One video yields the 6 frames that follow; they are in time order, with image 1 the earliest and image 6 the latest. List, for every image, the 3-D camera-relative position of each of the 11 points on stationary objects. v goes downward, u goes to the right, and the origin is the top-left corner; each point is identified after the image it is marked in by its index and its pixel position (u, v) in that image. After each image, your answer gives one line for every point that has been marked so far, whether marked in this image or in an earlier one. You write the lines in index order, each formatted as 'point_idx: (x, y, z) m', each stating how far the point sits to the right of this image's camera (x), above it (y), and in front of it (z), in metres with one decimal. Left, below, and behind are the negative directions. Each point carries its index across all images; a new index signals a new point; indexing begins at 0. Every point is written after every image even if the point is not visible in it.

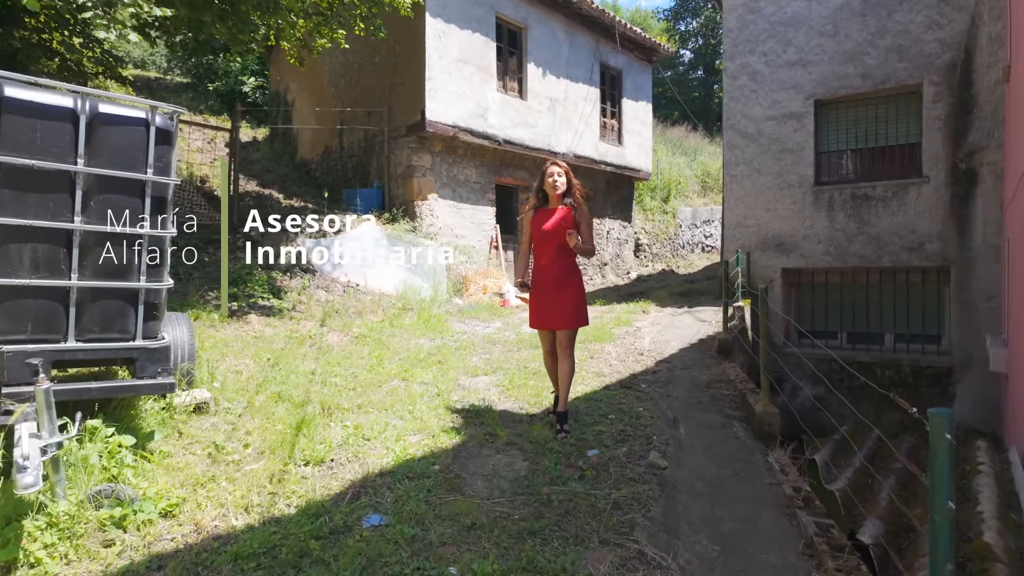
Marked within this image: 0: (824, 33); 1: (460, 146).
0: (+3.8, +3.2, +7.6) m
1: (-0.8, +2.2, +9.5) m
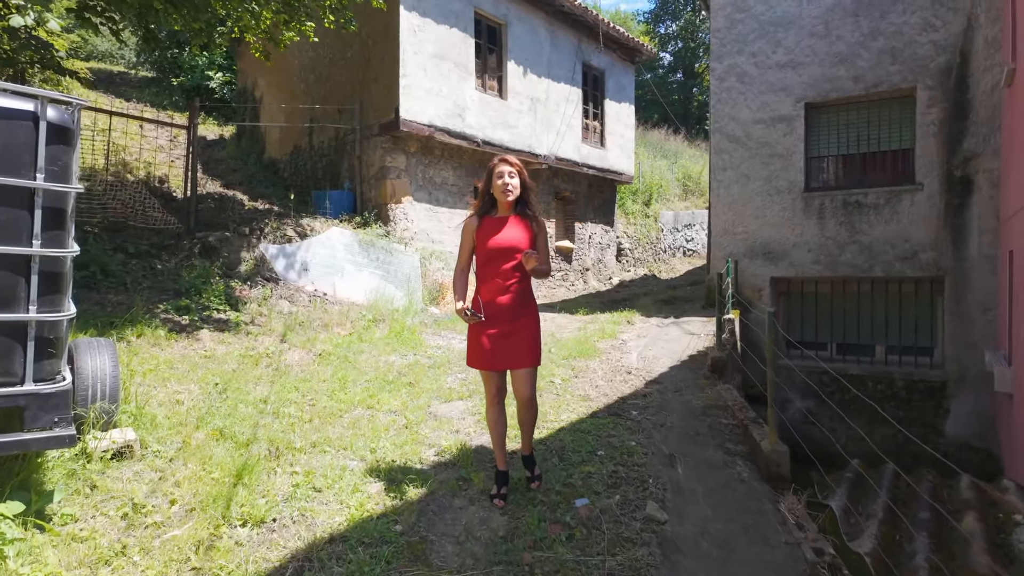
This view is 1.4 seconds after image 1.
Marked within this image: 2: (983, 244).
0: (+3.6, +3.0, +7.3) m
1: (-1.1, +2.1, +9.1) m
2: (+4.8, +0.5, +6.3) m
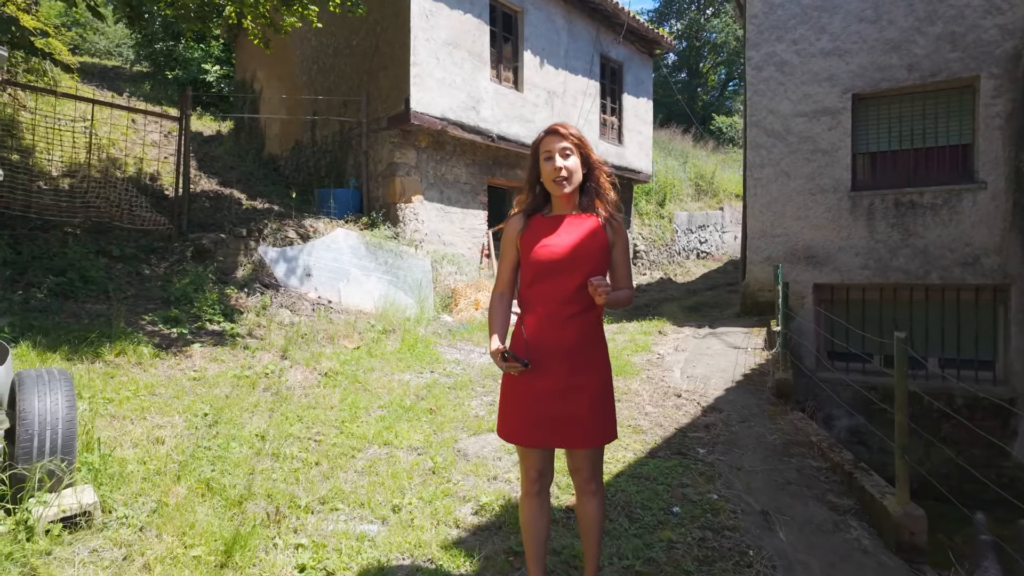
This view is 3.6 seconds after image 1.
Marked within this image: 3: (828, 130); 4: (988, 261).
0: (+3.8, +3.0, +6.6) m
1: (-0.9, +2.0, +8.4) m
2: (+5.0, +0.4, +5.6) m
3: (+3.5, +1.8, +6.8) m
4: (+4.8, +0.3, +6.1) m
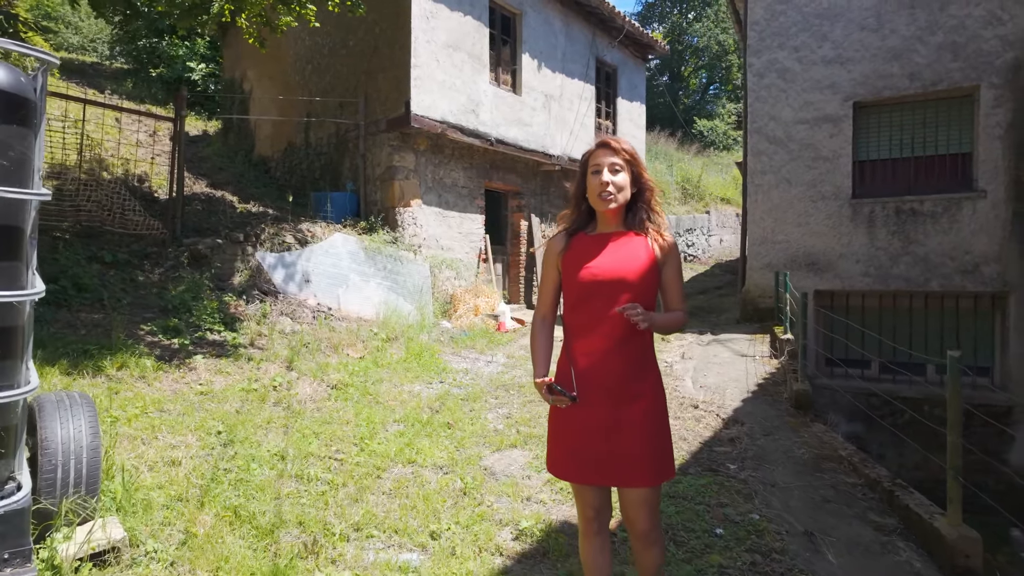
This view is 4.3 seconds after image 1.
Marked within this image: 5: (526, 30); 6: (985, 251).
0: (+3.9, +2.9, +6.7) m
1: (-0.9, +2.0, +8.3) m
2: (+5.1, +0.3, +5.7) m
3: (+3.6, +1.7, +6.8) m
4: (+4.8, +0.2, +6.2) m
5: (+0.2, +3.9, +9.1) m
6: (+4.8, +0.4, +6.2) m
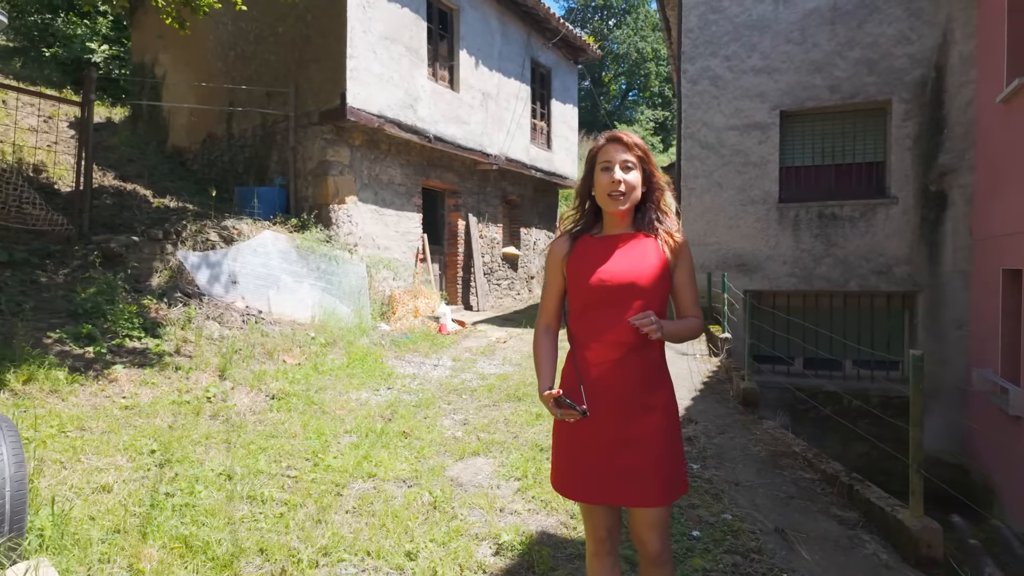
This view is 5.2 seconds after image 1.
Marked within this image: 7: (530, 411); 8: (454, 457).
0: (+3.2, +2.9, +7.0) m
1: (-1.7, +2.0, +8.0) m
2: (+4.6, +0.3, +6.2) m
3: (+2.9, +1.7, +7.1) m
4: (+4.2, +0.2, +6.6) m
5: (-0.7, +3.9, +9.0) m
6: (+4.2, +0.4, +6.6) m
7: (+0.1, -0.9, +4.3) m
8: (-0.3, -1.0, +3.4) m
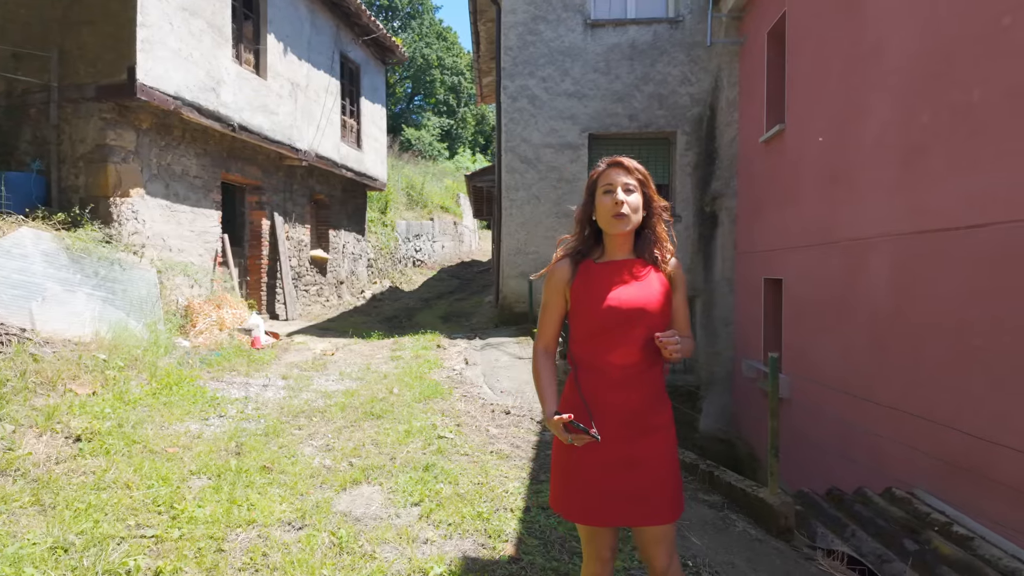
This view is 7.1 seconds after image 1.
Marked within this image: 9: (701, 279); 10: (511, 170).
0: (+1.1, +2.8, +7.7) m
1: (-3.8, +1.9, +7.0) m
2: (+2.7, +0.2, +7.5) m
3: (+0.8, +1.6, +7.7) m
4: (+2.2, +0.1, +7.7) m
5: (-3.3, +3.8, +8.2) m
6: (+2.2, +0.3, +7.7) m
7: (-0.8, -0.9, +4.1) m
8: (-0.9, -1.0, +3.1) m
9: (+2.4, +0.1, +7.6) m
10: (+0.1, +1.5, +7.7) m
